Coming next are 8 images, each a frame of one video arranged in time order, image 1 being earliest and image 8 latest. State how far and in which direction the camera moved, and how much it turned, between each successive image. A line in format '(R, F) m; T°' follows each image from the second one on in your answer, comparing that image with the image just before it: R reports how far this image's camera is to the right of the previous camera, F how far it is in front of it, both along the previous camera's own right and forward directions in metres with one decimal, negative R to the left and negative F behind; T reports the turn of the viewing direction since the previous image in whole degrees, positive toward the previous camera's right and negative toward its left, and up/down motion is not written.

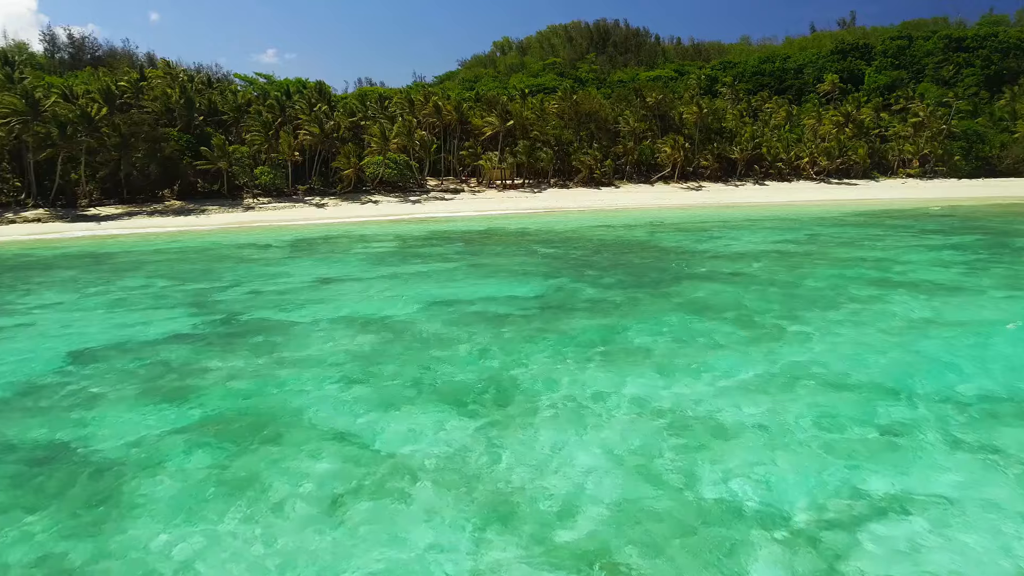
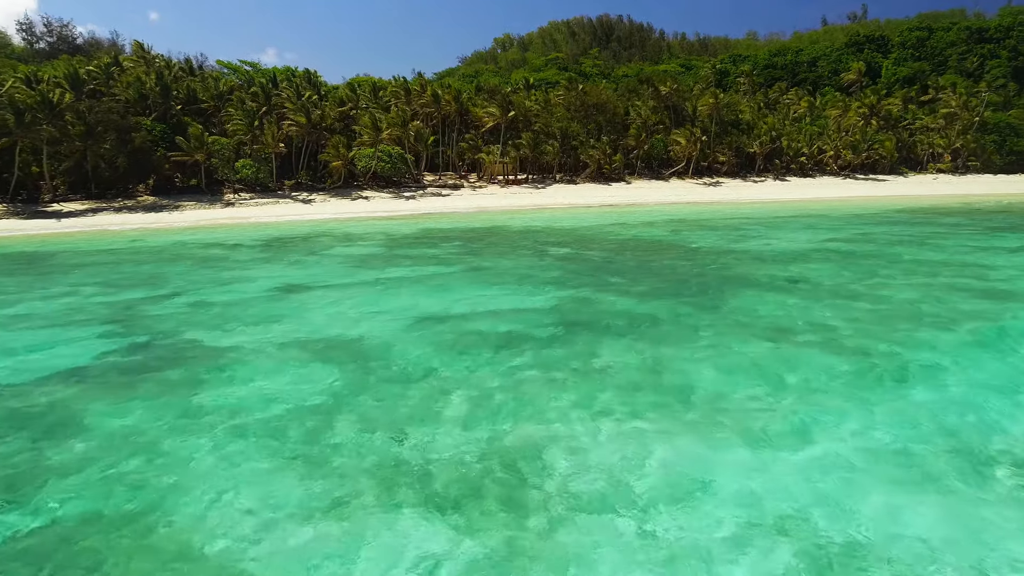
(-0.2, +3.9) m; 0°
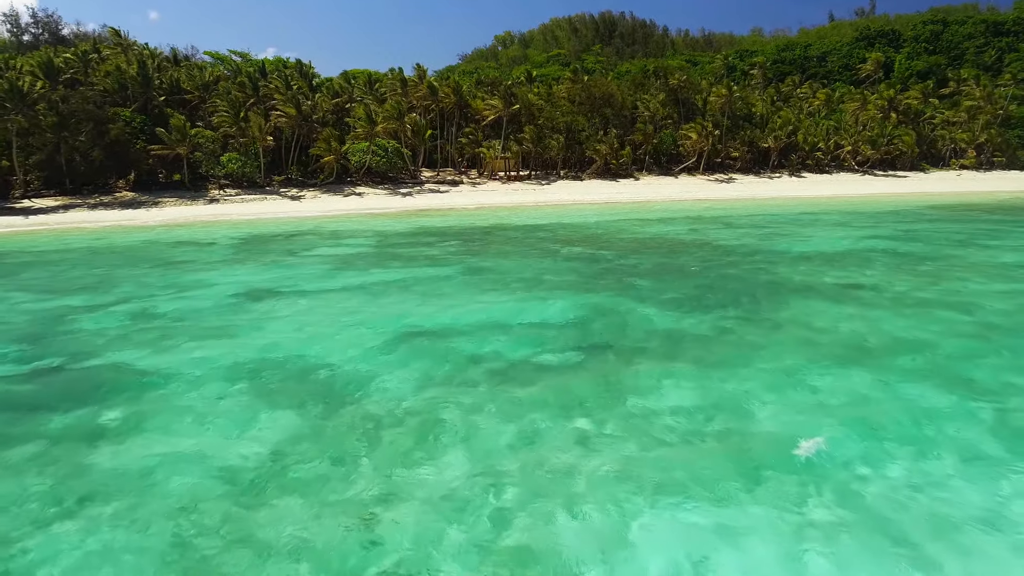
(-0.2, +2.6) m; 0°
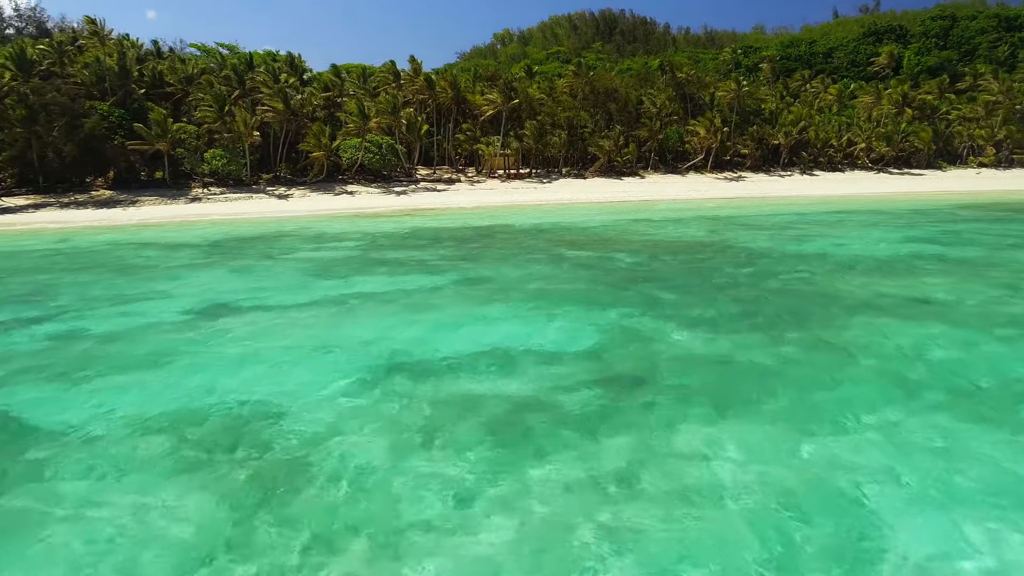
(-0.1, +2.2) m; 0°
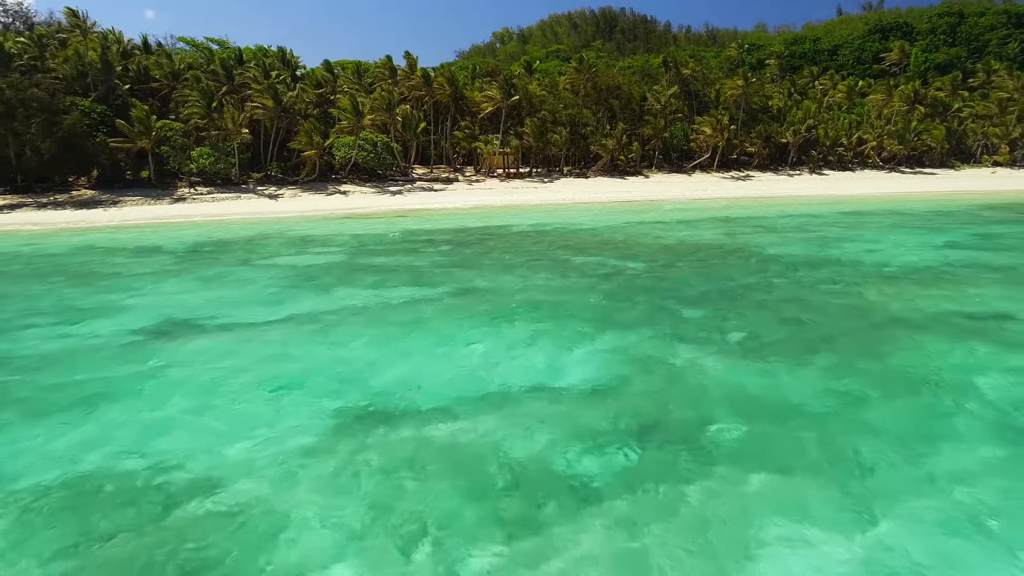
(0.0, +1.6) m; 0°
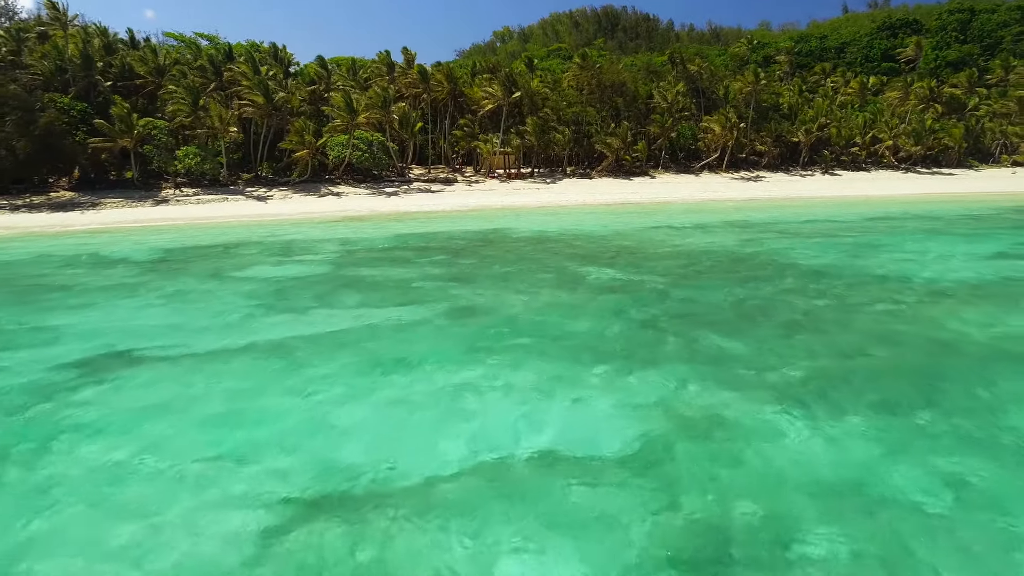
(0.0, +1.8) m; 0°
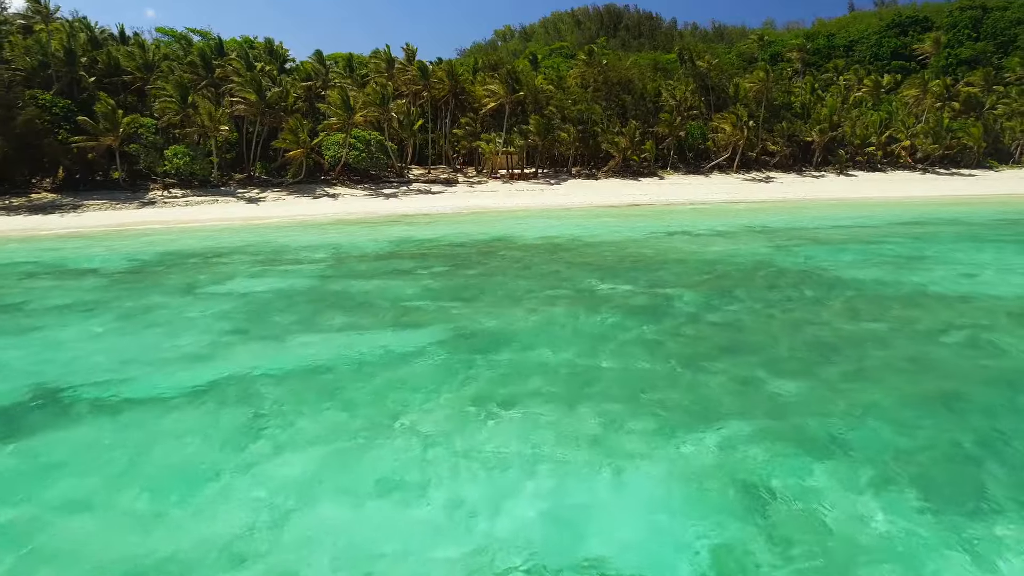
(-0.2, +1.6) m; 0°
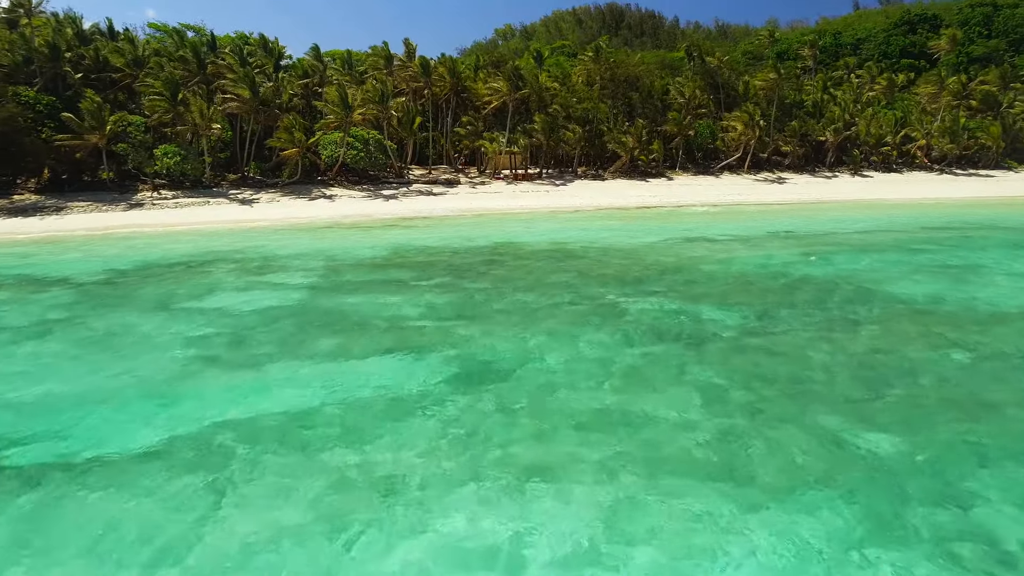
(-0.2, +1.4) m; 0°
